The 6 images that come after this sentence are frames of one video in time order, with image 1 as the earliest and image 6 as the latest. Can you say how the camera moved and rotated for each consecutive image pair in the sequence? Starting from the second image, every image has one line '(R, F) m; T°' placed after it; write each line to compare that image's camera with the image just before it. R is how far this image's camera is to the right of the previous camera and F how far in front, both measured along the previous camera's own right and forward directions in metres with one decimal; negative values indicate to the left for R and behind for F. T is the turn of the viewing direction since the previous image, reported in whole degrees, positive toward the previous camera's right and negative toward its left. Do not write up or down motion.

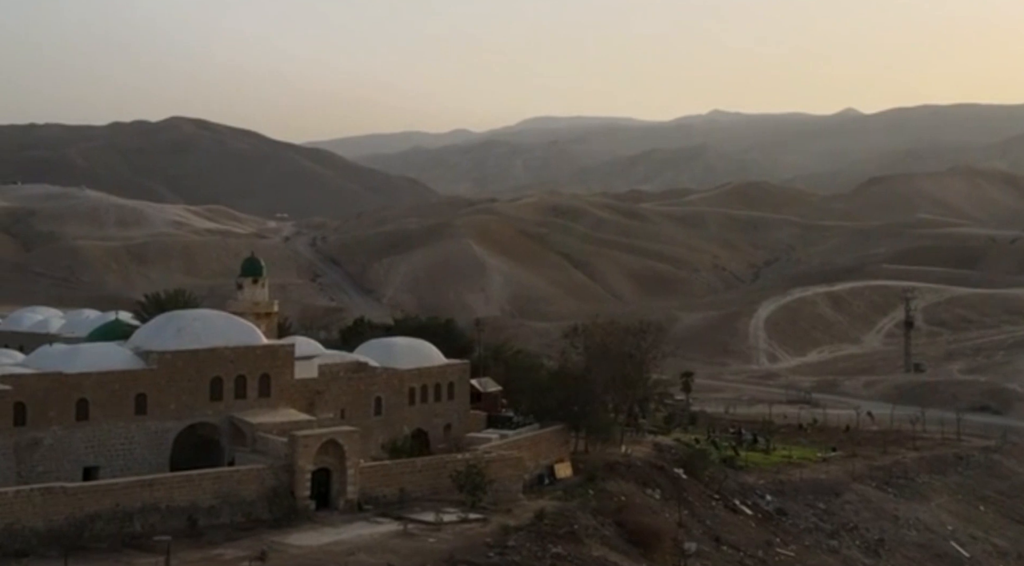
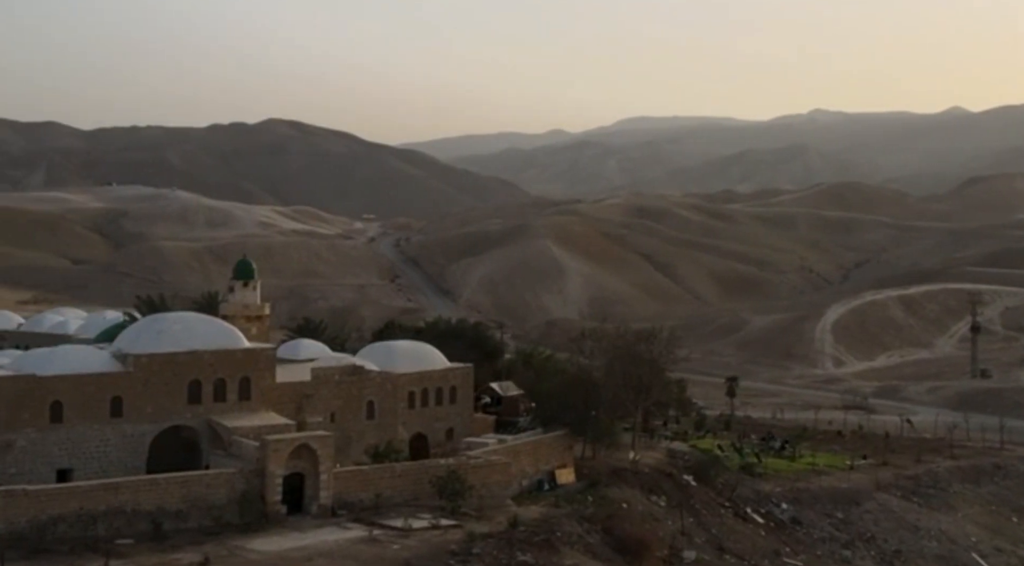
(+1.1, +0.3) m; -3°
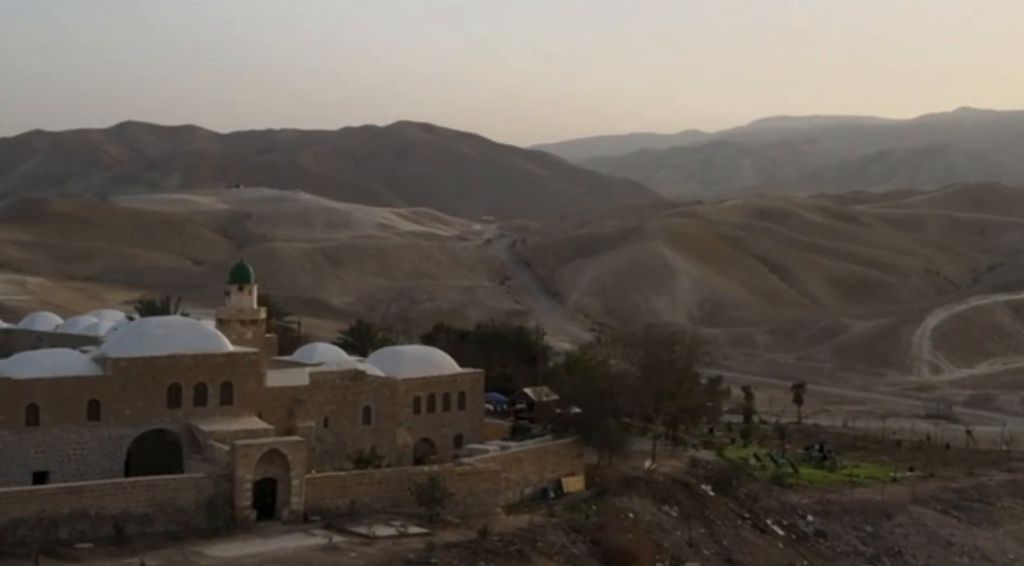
(+1.5, +0.4) m; -4°
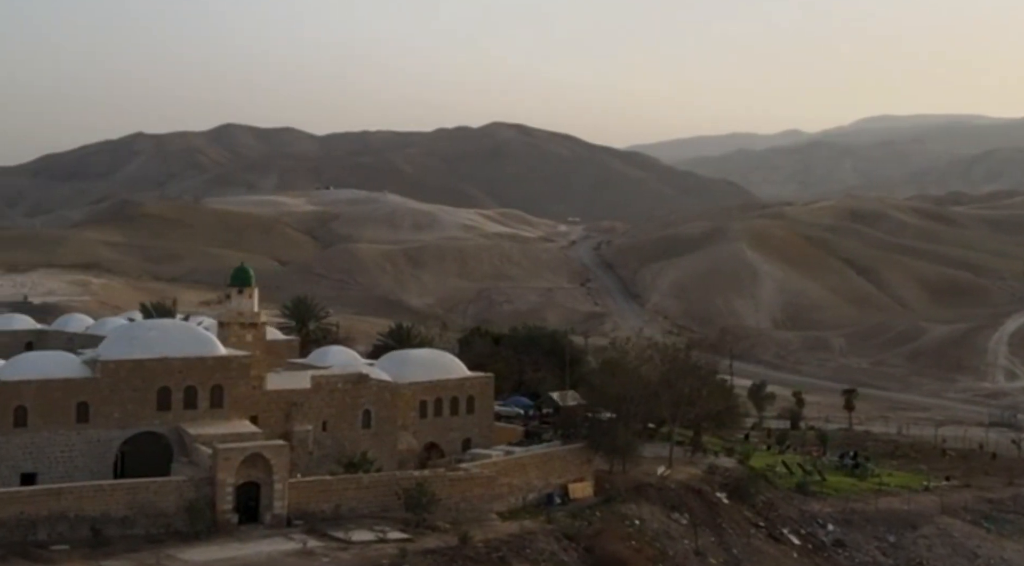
(+1.0, +0.2) m; -3°
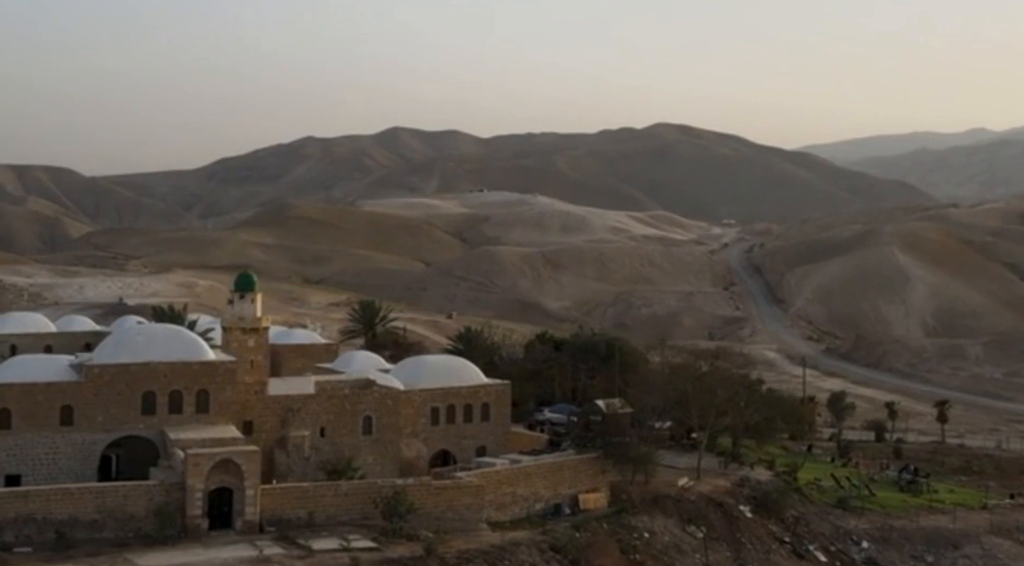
(+1.8, +0.4) m; -5°
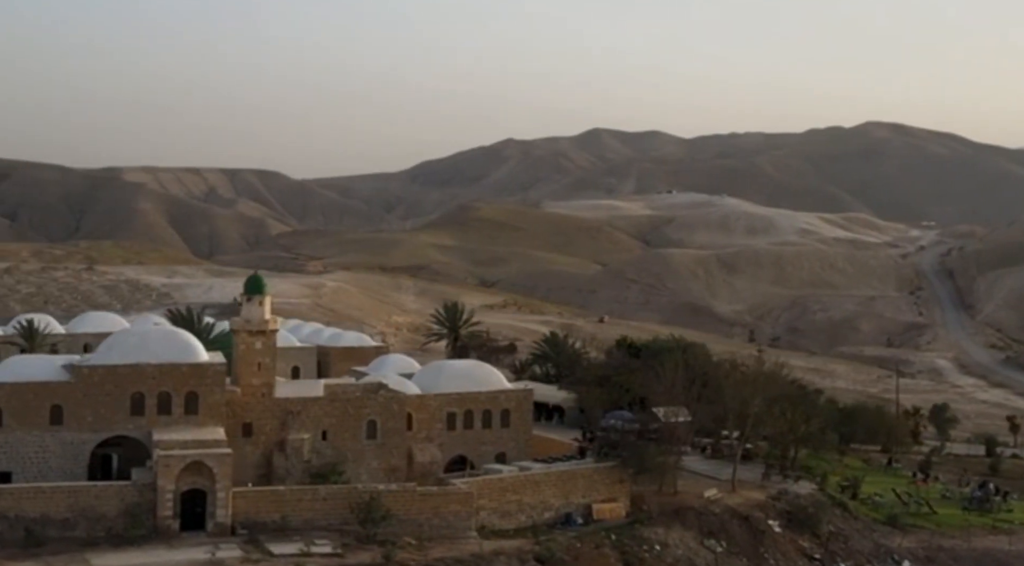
(+2.1, +0.4) m; -6°
